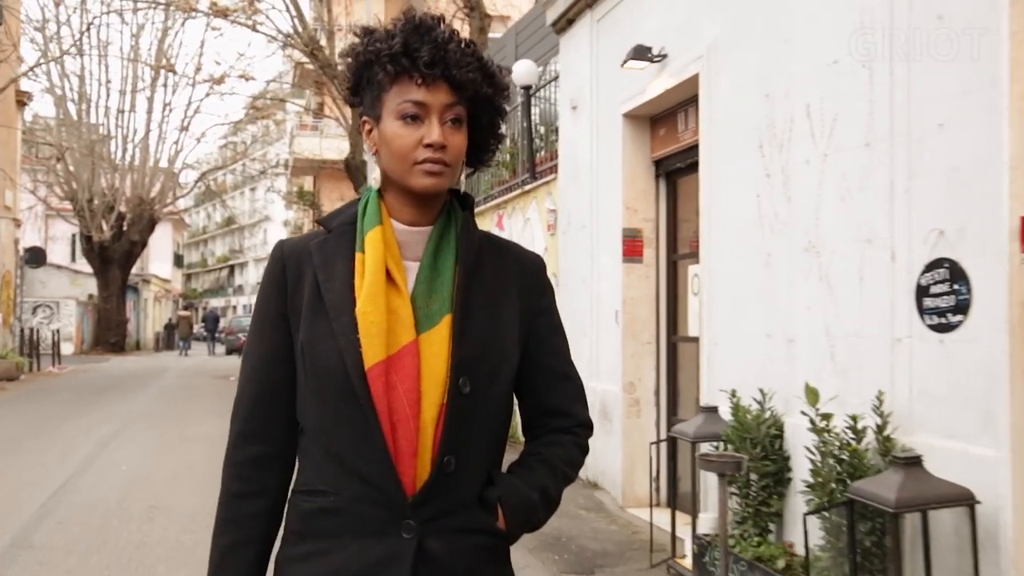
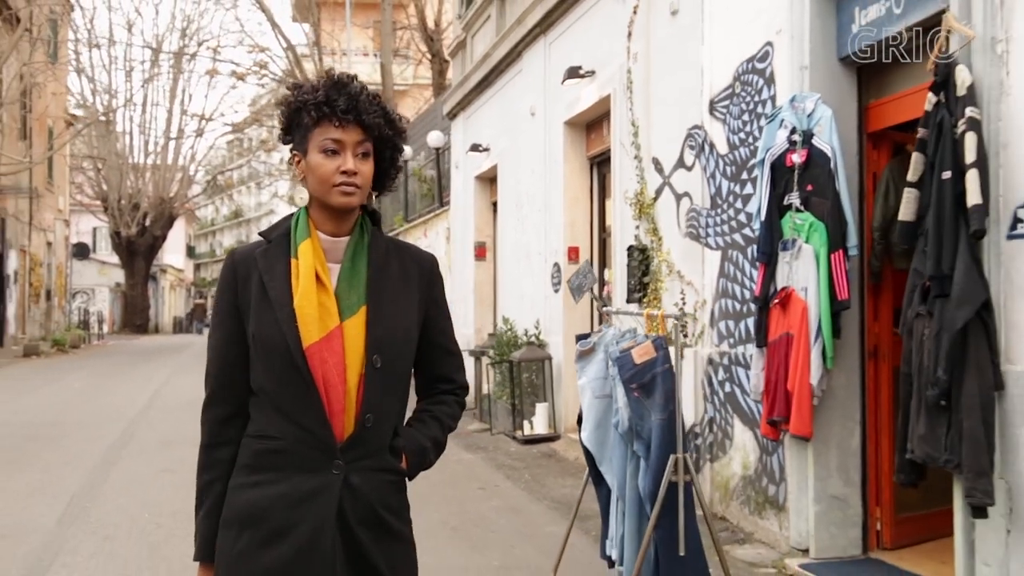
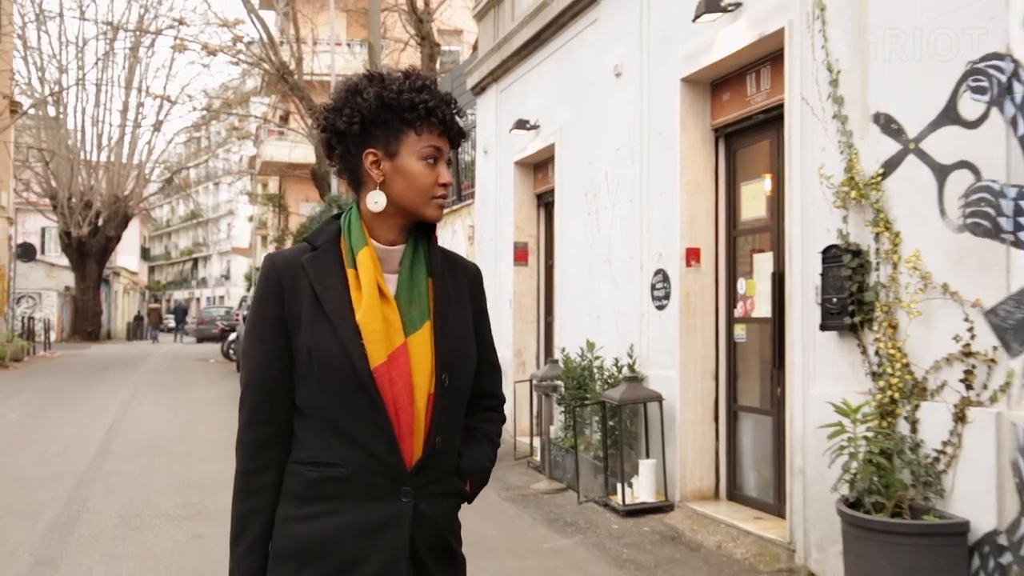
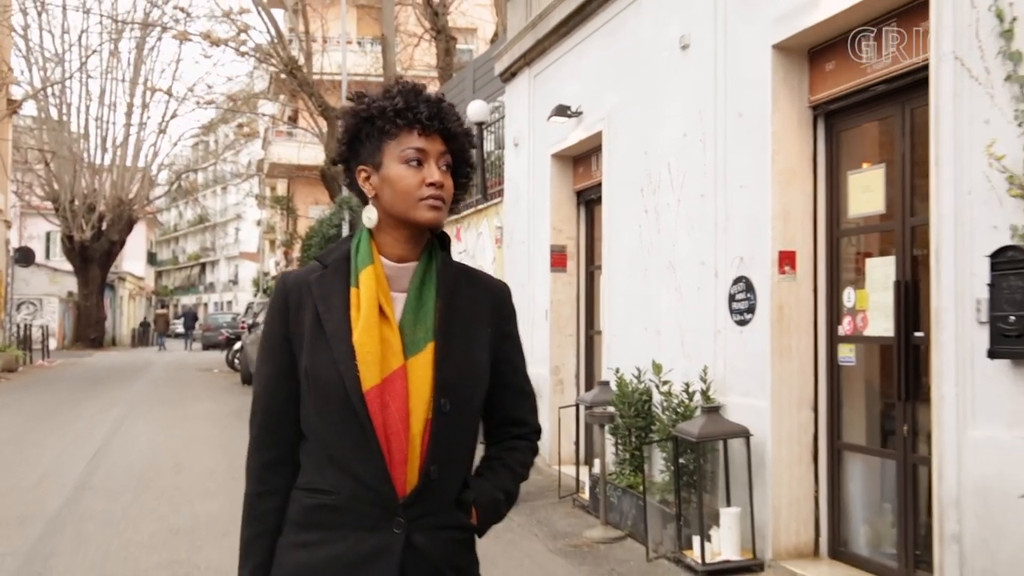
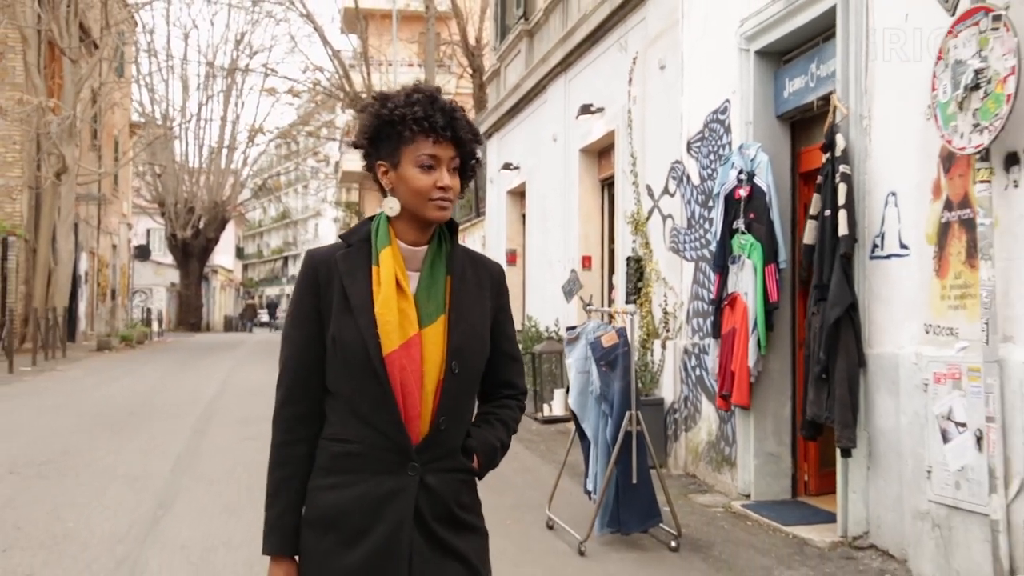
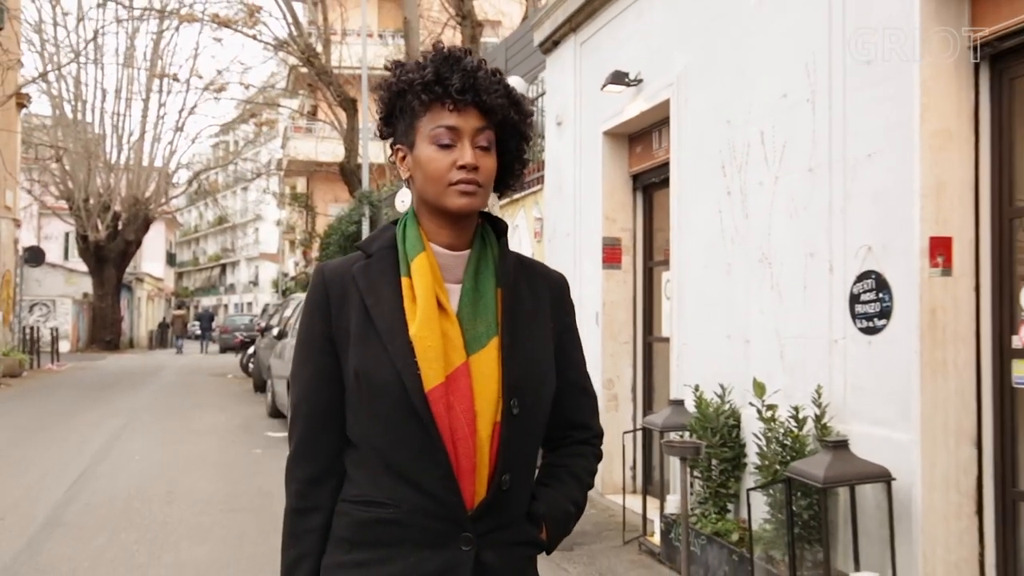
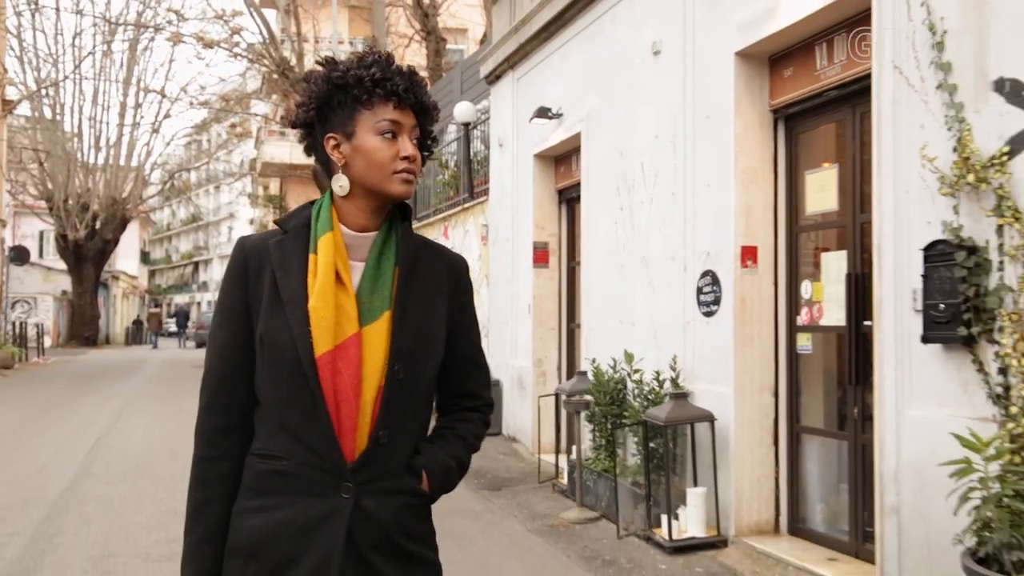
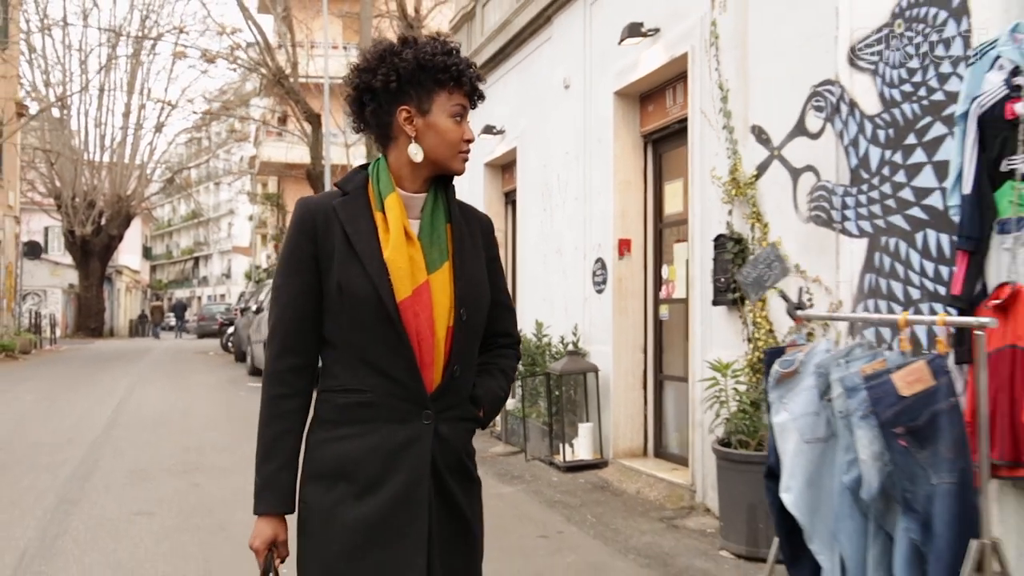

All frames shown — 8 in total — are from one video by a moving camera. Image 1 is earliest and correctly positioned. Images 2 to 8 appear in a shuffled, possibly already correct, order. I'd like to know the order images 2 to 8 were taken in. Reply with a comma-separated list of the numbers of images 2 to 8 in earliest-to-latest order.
6, 4, 7, 3, 8, 2, 5
